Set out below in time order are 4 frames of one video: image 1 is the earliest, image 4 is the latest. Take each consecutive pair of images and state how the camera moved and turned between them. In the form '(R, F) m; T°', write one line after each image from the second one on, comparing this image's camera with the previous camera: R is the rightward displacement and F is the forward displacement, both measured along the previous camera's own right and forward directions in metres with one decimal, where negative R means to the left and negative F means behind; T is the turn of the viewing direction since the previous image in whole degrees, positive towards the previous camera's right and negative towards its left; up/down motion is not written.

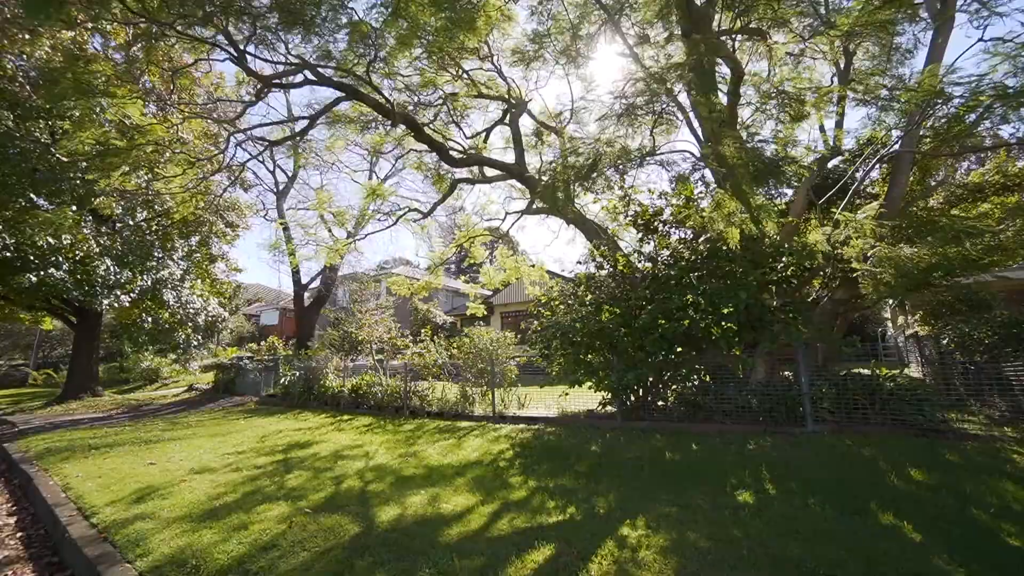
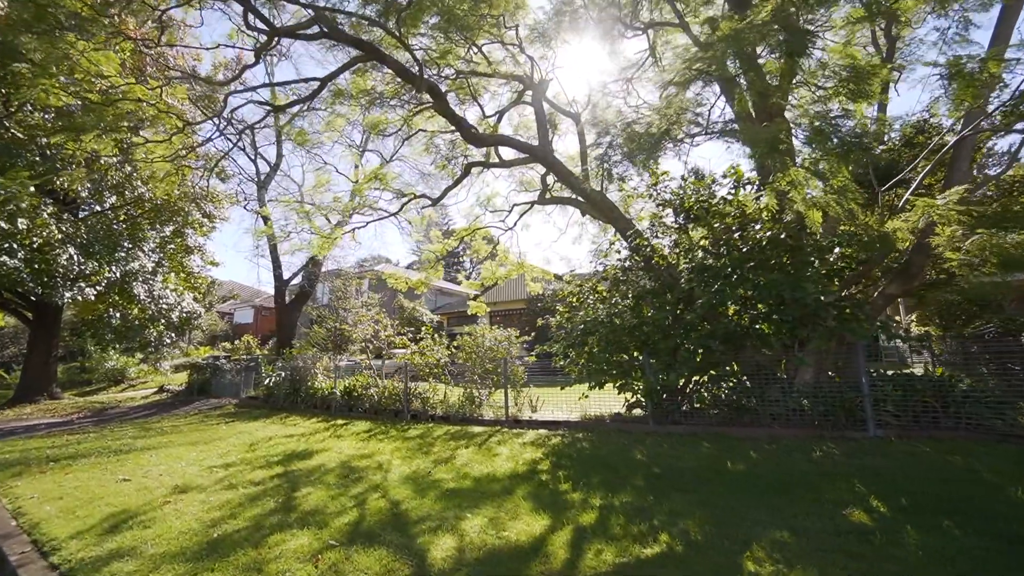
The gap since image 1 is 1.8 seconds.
(-0.7, +0.8) m; +3°
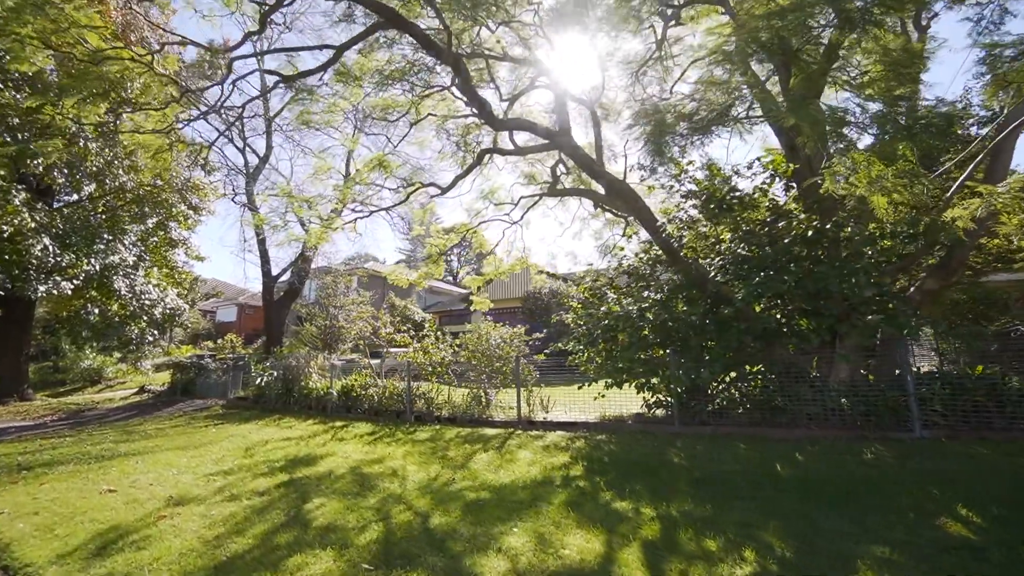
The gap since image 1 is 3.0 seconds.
(-0.5, +0.5) m; +2°
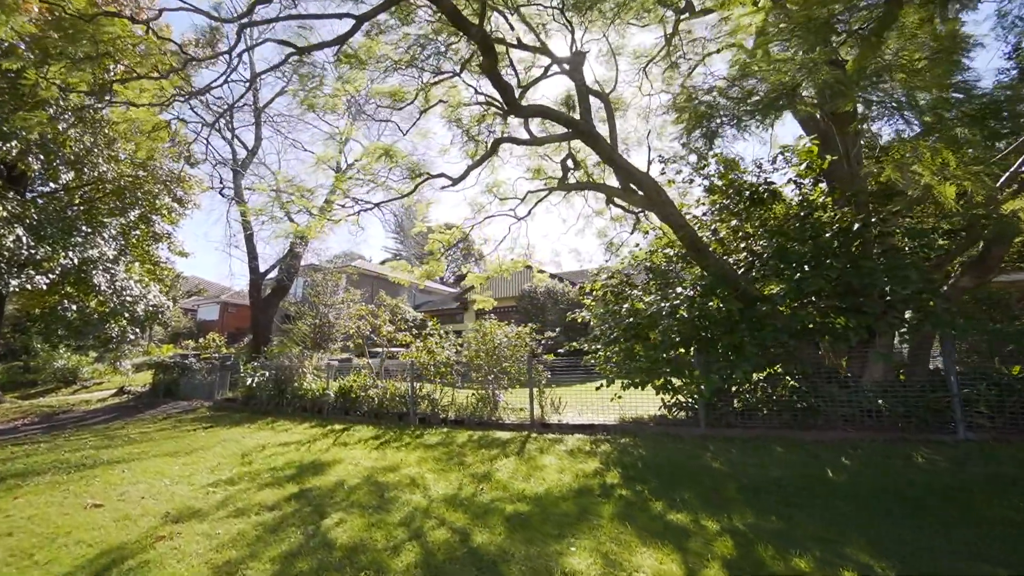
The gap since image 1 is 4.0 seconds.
(-0.4, +0.4) m; +2°
